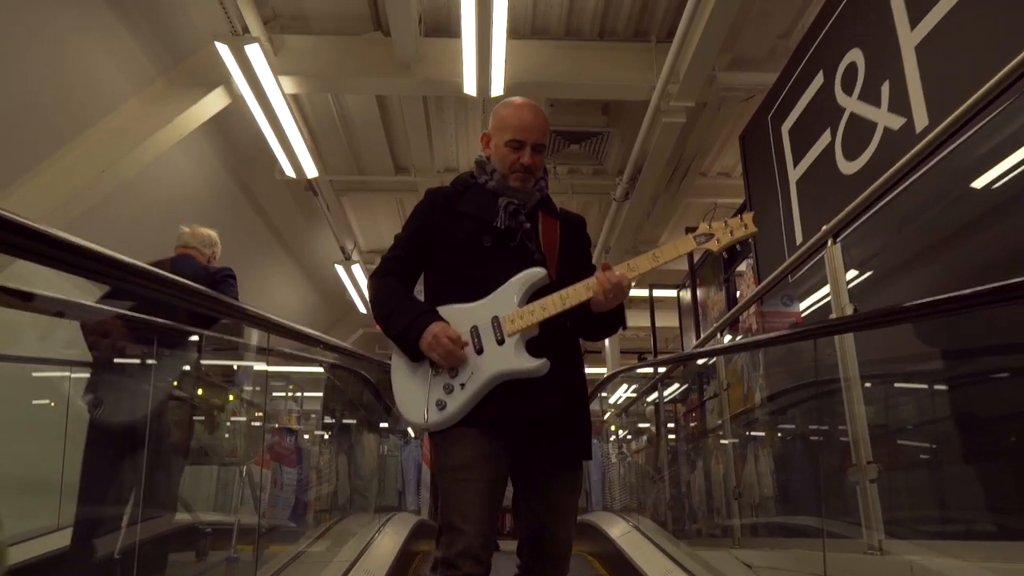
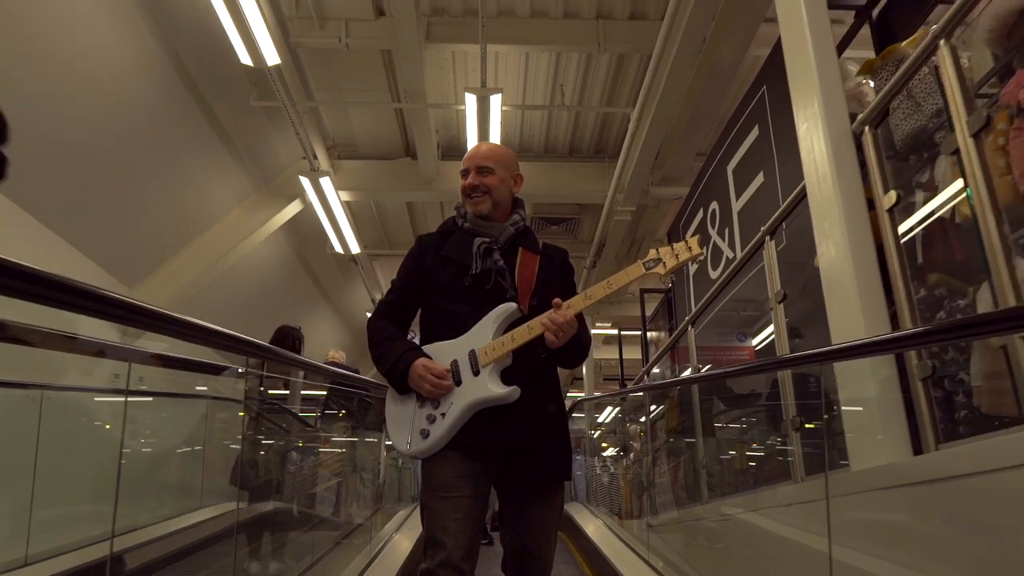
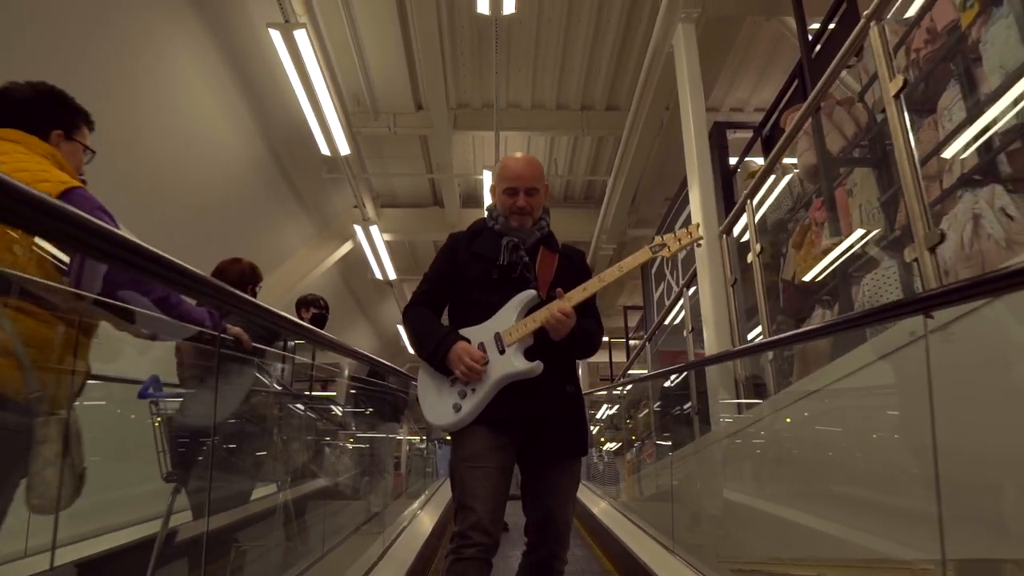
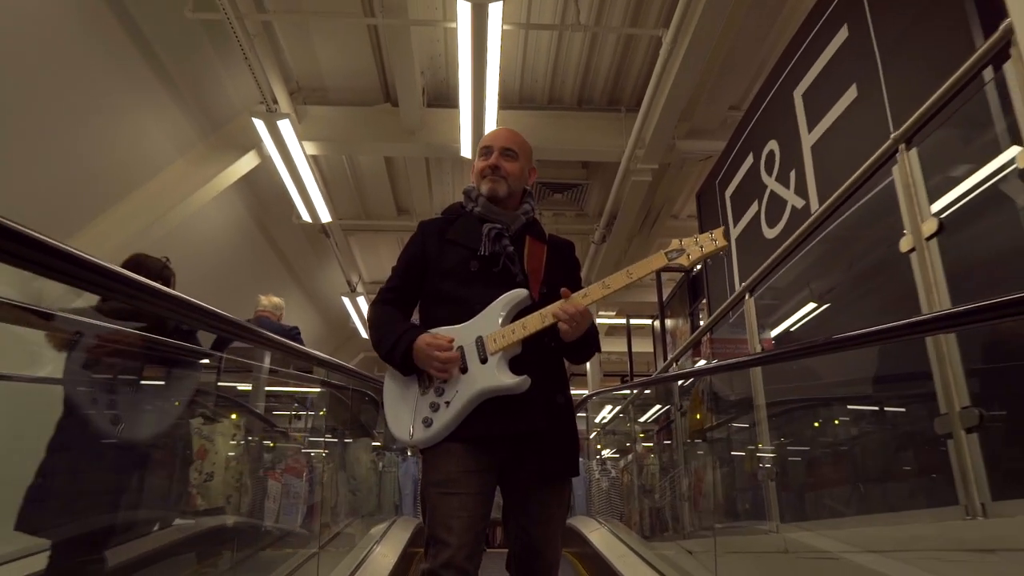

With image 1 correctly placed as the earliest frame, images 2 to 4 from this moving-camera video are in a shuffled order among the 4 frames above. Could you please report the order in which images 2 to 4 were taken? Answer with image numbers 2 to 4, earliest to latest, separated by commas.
4, 2, 3
